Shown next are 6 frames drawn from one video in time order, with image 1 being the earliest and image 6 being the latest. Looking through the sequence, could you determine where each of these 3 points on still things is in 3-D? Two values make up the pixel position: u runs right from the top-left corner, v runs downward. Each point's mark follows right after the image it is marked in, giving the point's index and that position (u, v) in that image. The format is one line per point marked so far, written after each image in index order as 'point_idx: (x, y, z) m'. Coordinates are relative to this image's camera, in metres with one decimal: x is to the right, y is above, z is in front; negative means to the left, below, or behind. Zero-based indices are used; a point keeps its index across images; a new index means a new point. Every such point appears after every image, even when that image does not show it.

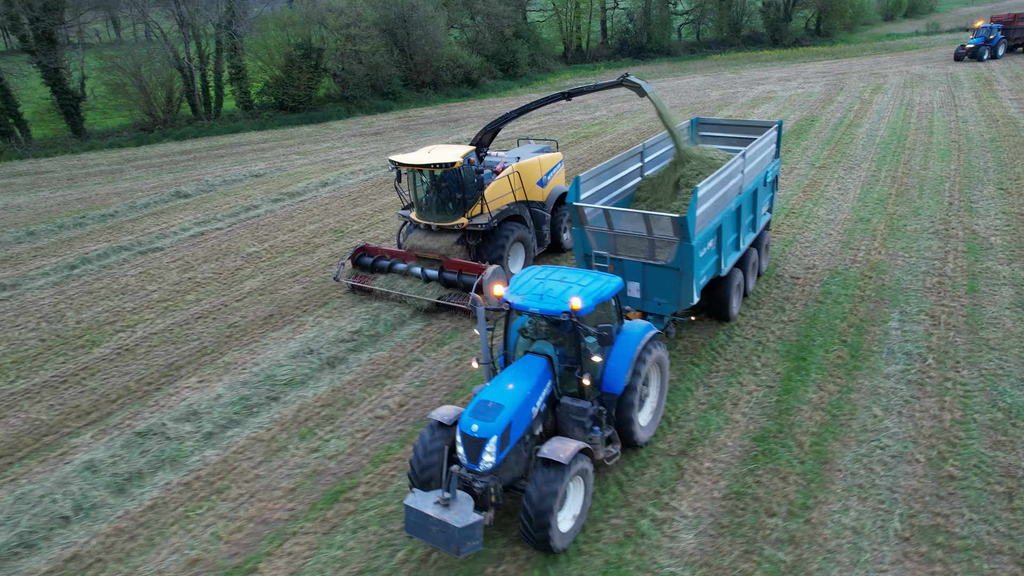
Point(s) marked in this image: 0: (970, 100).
0: (+12.8, +5.2, +19.4) m
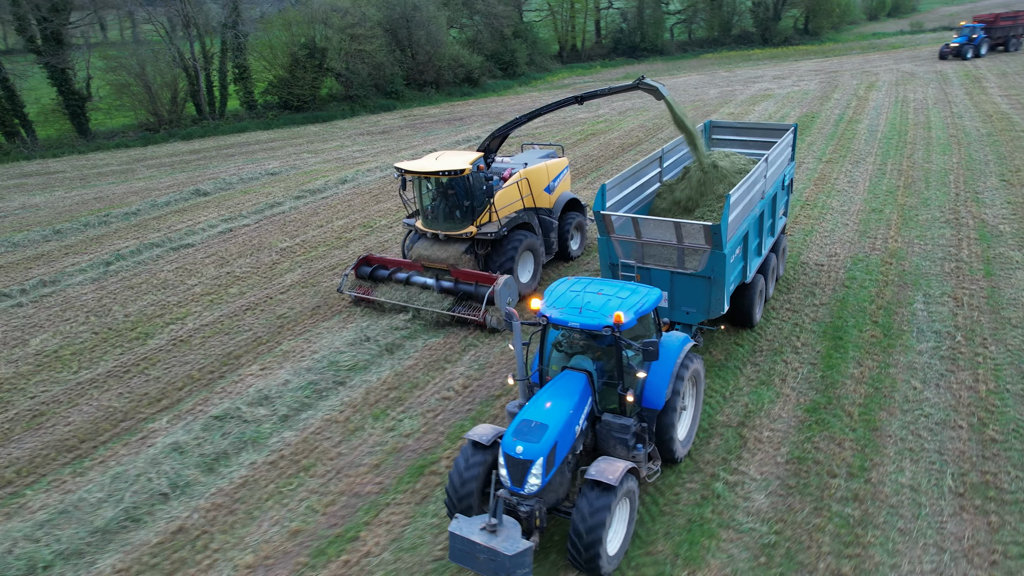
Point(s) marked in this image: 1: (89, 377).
0: (+13.1, +5.5, +20.1) m
1: (-5.0, -1.0, +8.3) m
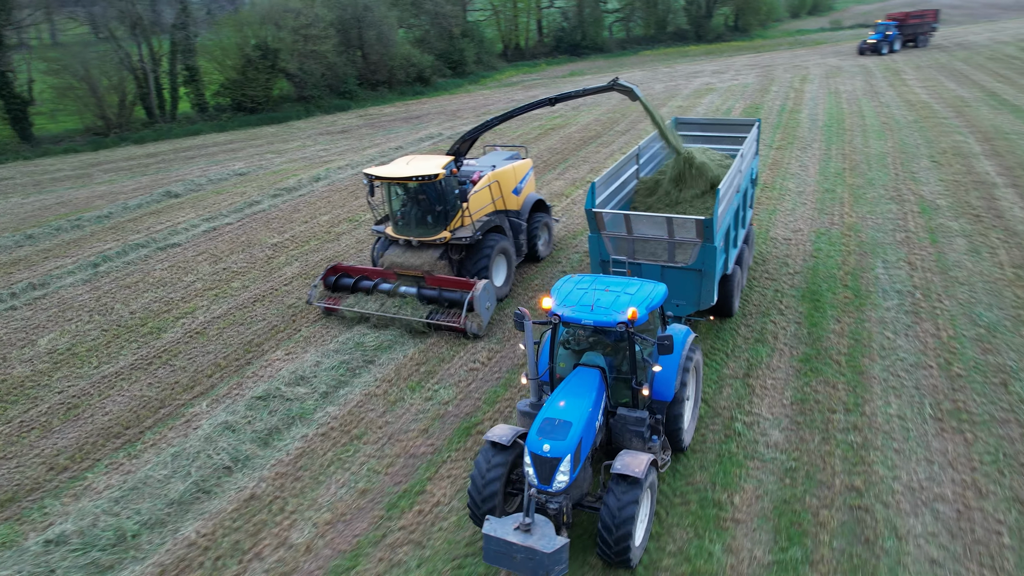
0: (+11.8, +6.3, +21.8) m
1: (-4.8, -1.0, +8.4) m
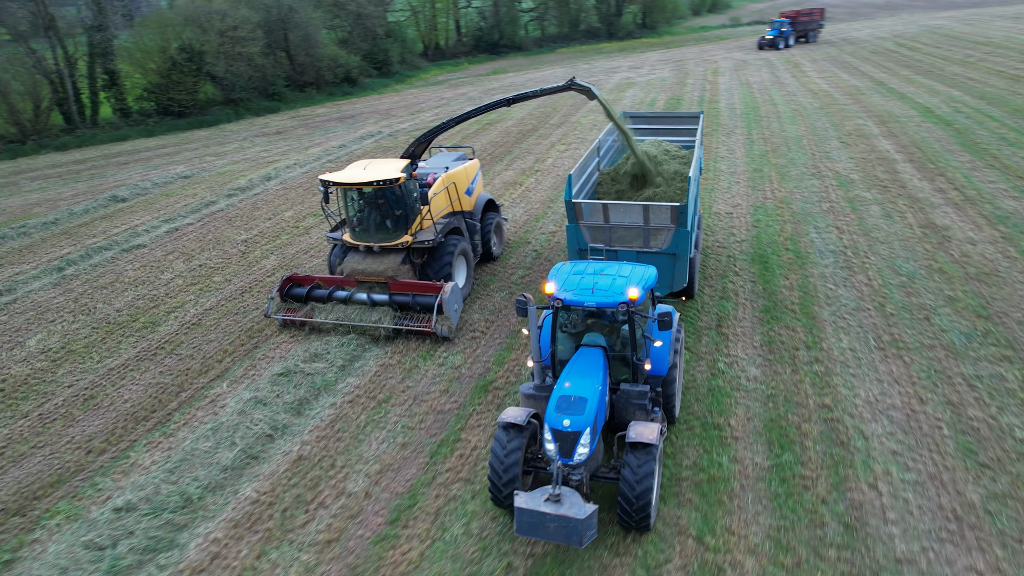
0: (+9.6, +7.2, +23.9) m
1: (-4.9, -0.9, +8.6) m
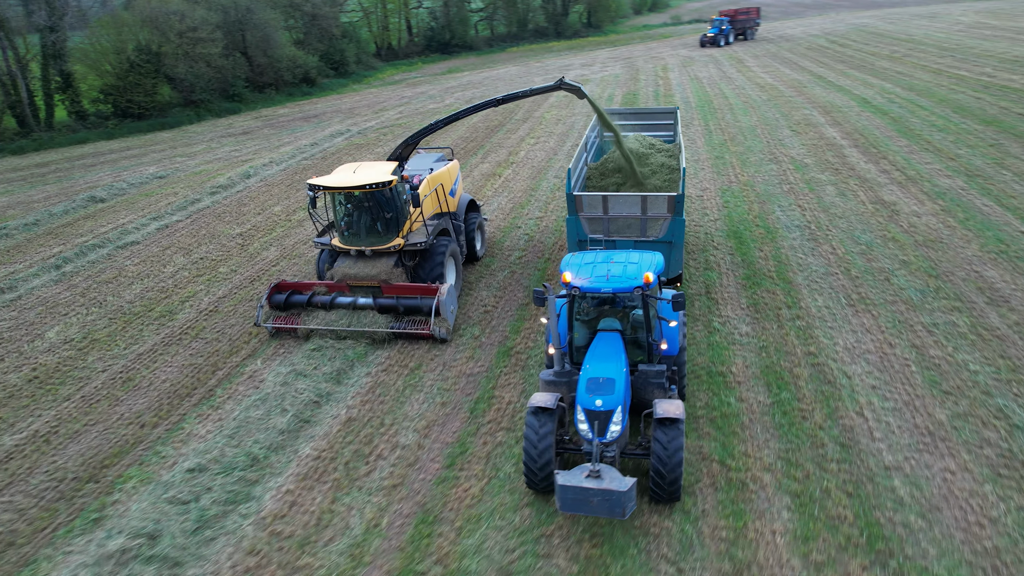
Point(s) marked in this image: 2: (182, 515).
0: (+8.2, +7.8, +25.4) m
1: (-4.7, -0.8, +8.9) m
2: (-2.8, -1.9, +5.9) m
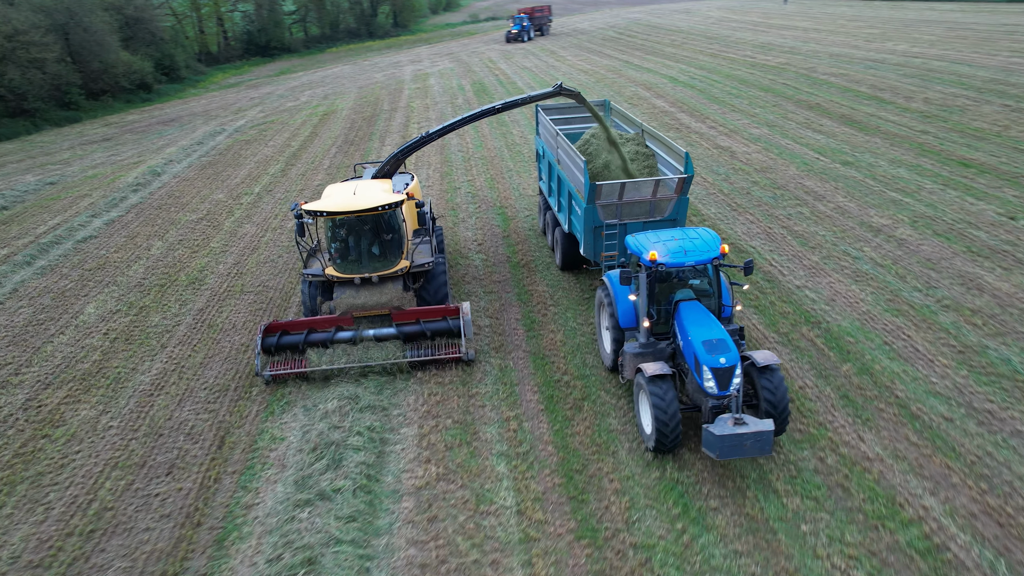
0: (+2.0, +9.5, +29.4) m
1: (-4.6, -0.3, +10.2) m
2: (-1.7, -1.1, +7.8) m
